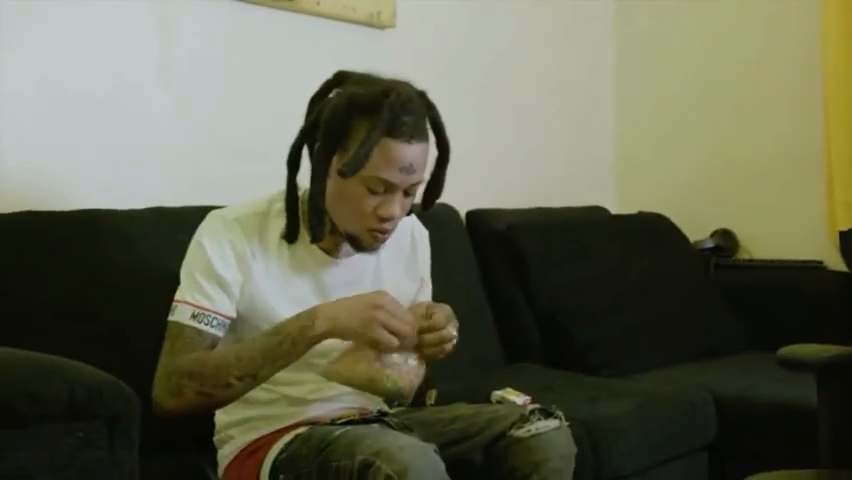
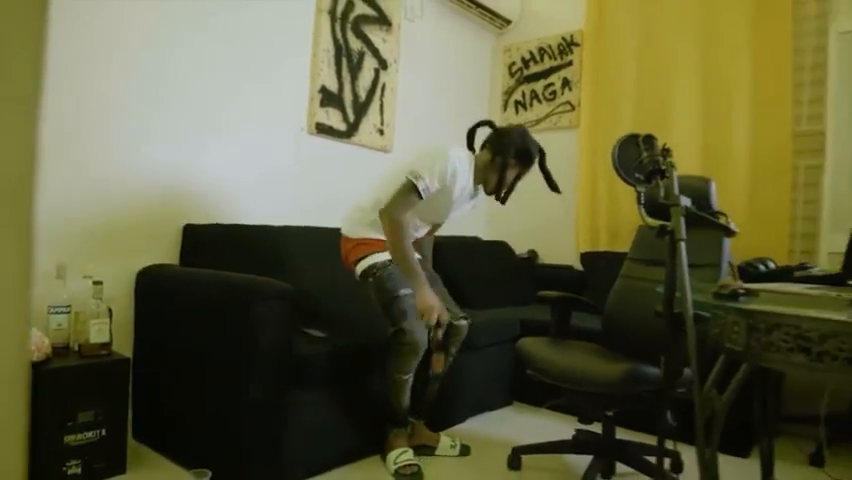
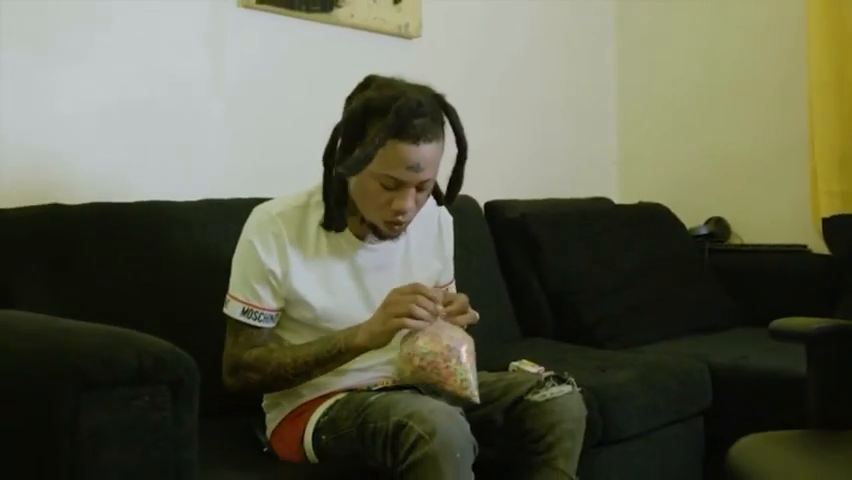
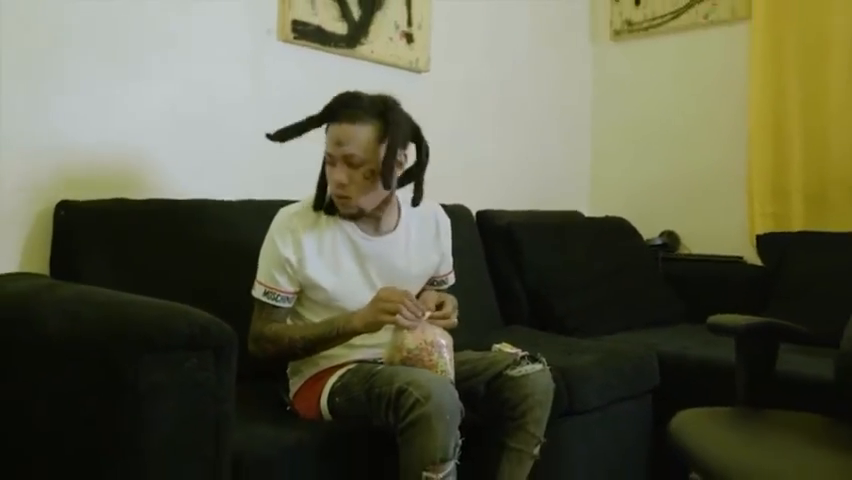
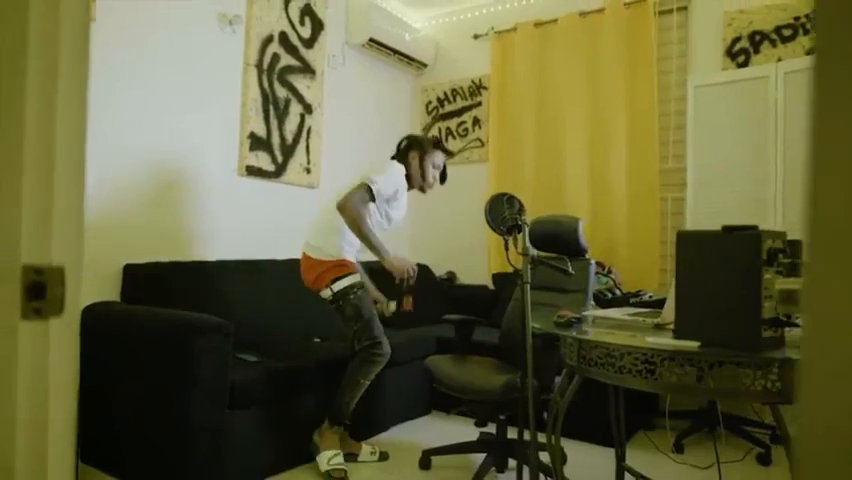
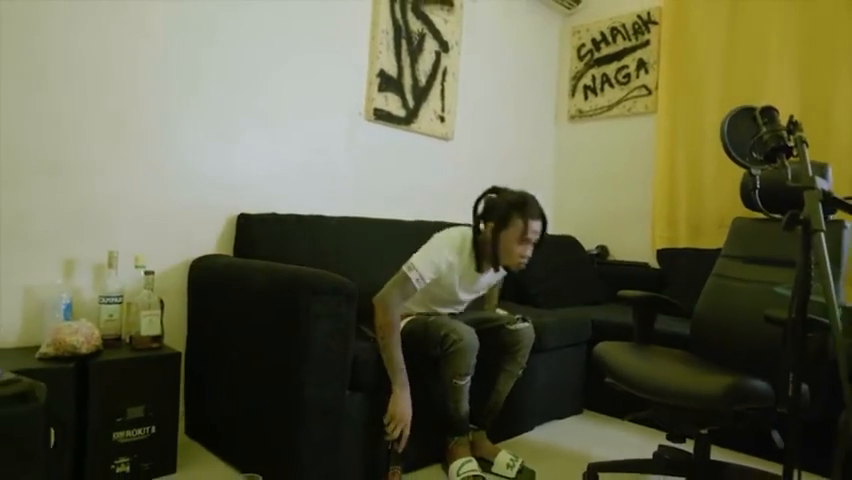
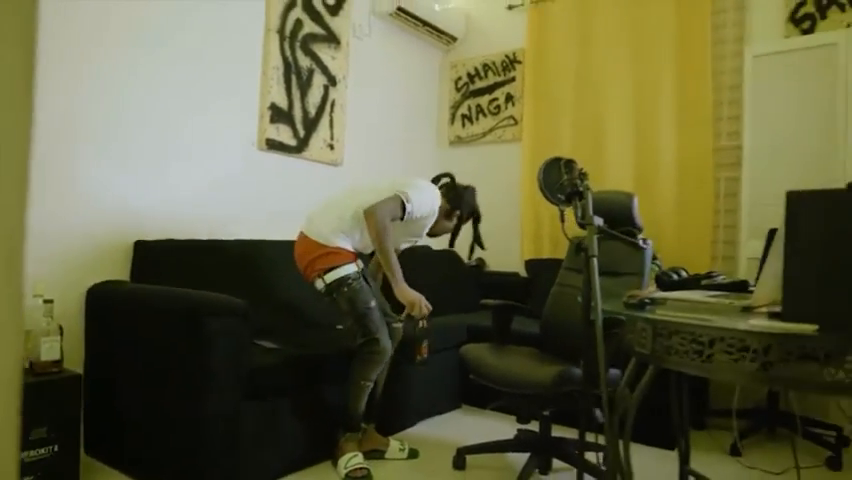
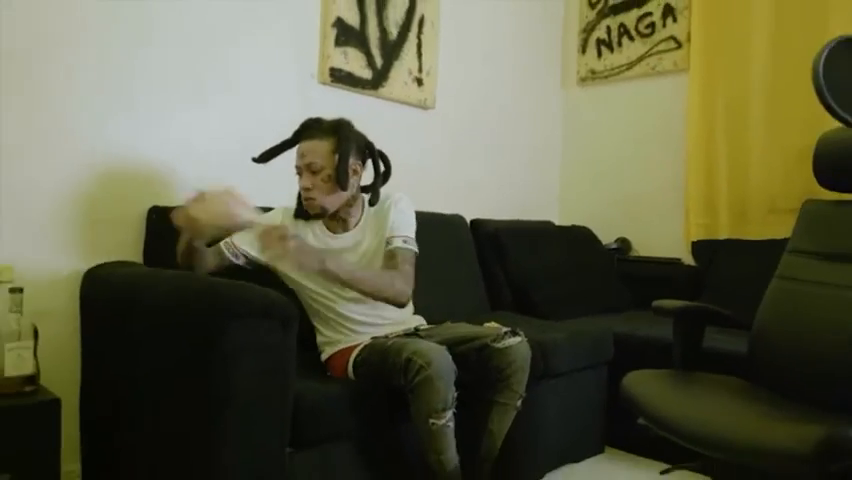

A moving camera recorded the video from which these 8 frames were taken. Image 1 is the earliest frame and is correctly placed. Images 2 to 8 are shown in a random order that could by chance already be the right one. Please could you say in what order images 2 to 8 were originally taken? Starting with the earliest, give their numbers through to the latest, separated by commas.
3, 4, 8, 6, 2, 7, 5
